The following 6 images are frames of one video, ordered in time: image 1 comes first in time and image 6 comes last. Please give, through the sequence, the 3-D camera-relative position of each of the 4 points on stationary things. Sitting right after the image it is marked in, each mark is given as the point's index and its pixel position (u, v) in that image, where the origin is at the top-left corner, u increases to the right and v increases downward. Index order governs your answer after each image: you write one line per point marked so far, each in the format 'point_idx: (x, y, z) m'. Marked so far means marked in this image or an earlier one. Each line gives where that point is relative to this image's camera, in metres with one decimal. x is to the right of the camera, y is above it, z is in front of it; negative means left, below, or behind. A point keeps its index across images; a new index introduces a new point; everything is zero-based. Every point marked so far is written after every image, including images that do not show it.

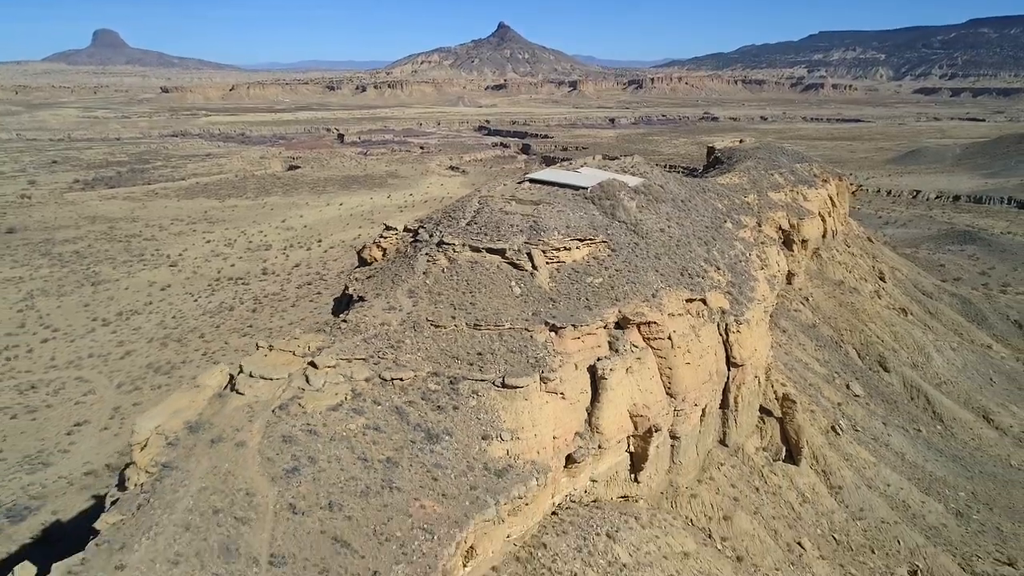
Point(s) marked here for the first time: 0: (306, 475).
0: (-2.1, -1.9, +7.2) m
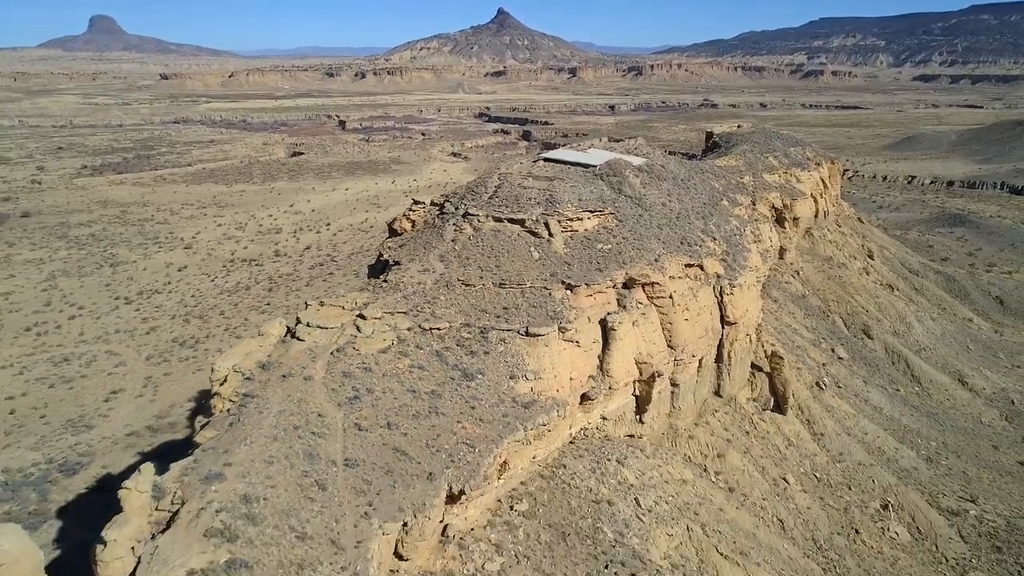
0: (-1.8, -1.4, +8.6) m
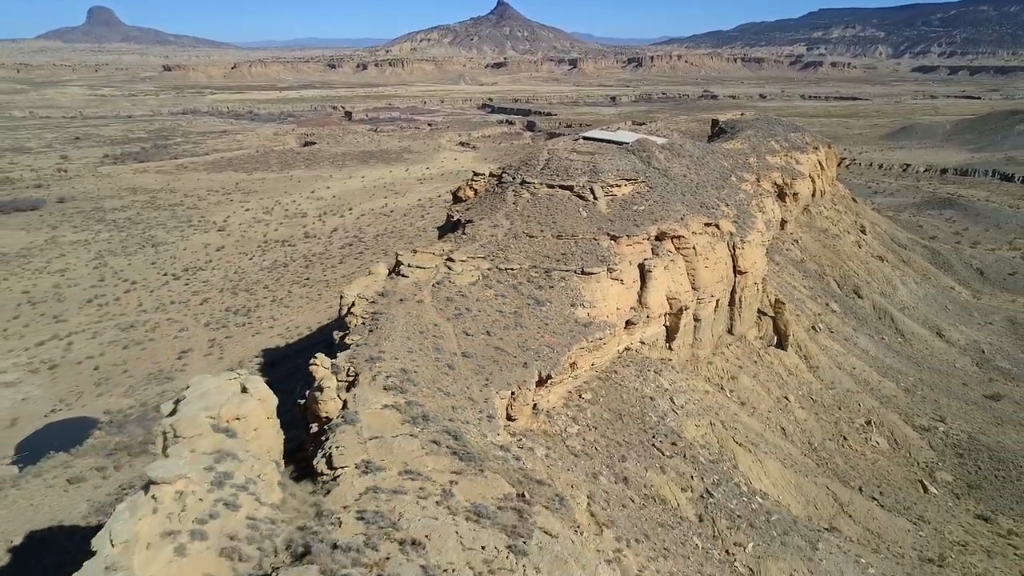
0: (-0.7, -0.5, +11.2) m
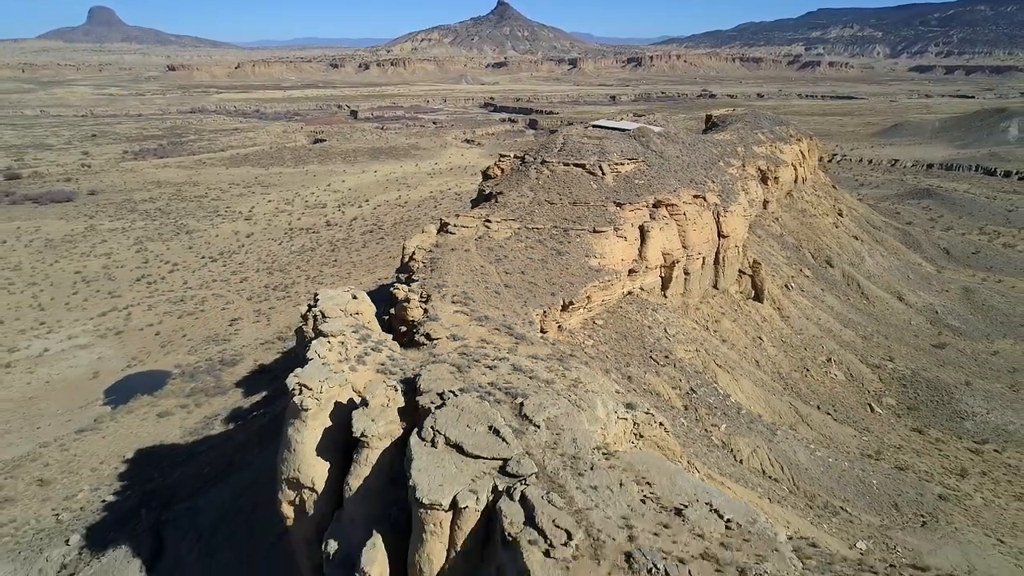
0: (-0.1, +0.5, +14.4) m
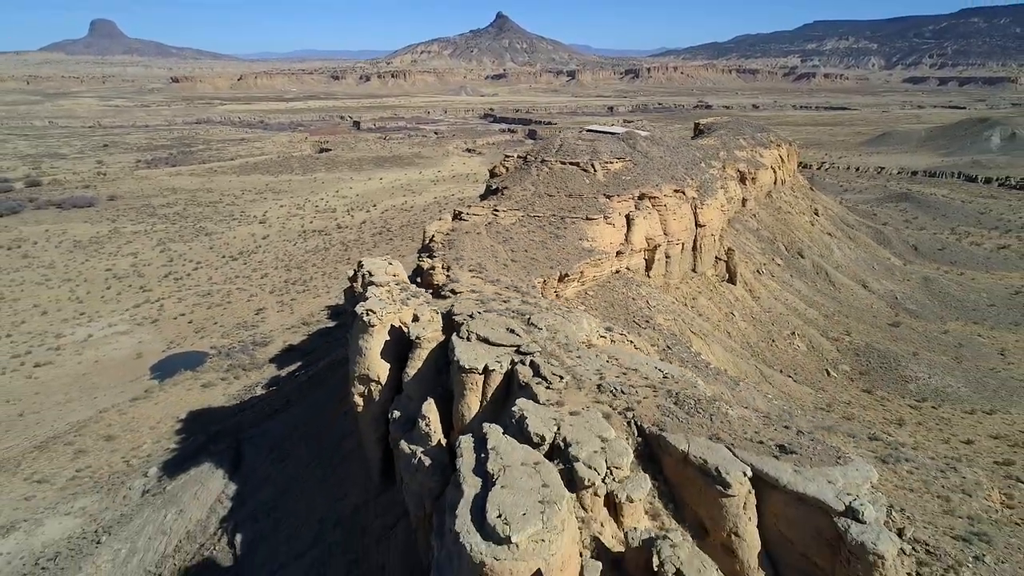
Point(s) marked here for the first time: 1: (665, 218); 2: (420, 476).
0: (0.0, +1.1, +17.0) m
1: (+4.3, +2.0, +19.8) m
2: (-1.0, -2.0, +7.5) m
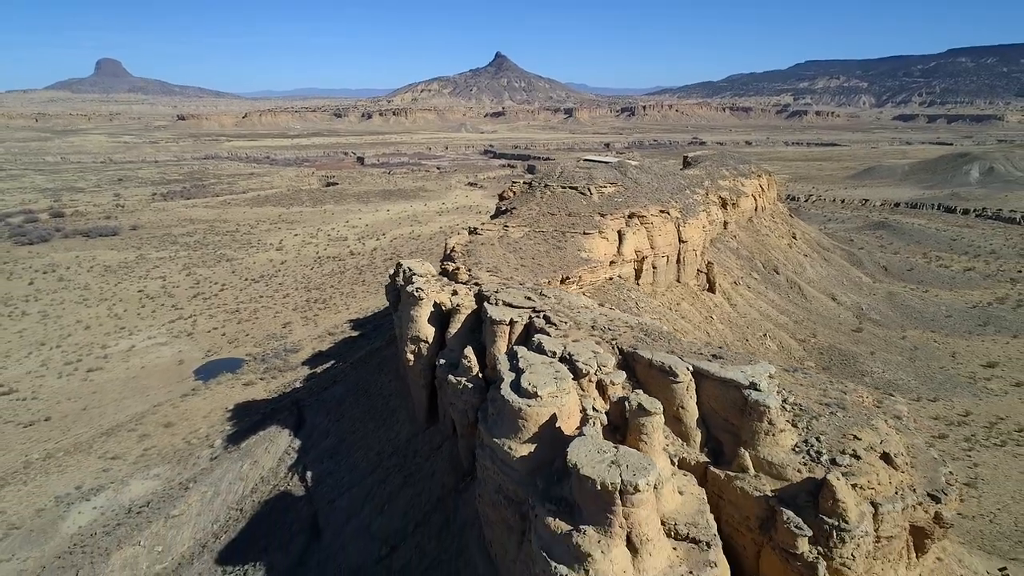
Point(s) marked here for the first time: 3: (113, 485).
0: (+0.2, +1.0, +20.1) m
1: (+4.5, +1.8, +23.0) m
2: (-0.7, -1.6, +10.4) m
3: (-10.1, -5.0, +17.9) m
